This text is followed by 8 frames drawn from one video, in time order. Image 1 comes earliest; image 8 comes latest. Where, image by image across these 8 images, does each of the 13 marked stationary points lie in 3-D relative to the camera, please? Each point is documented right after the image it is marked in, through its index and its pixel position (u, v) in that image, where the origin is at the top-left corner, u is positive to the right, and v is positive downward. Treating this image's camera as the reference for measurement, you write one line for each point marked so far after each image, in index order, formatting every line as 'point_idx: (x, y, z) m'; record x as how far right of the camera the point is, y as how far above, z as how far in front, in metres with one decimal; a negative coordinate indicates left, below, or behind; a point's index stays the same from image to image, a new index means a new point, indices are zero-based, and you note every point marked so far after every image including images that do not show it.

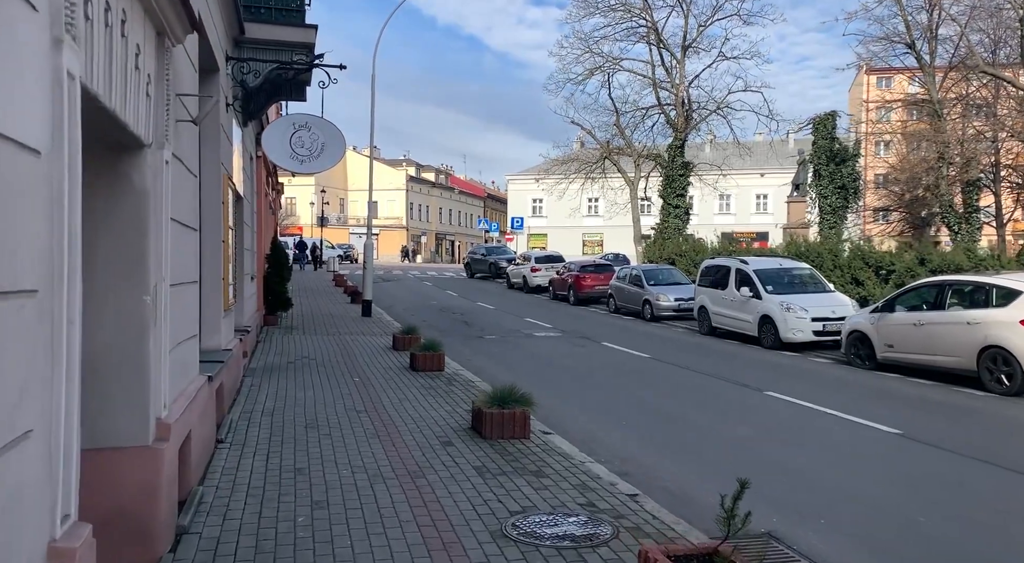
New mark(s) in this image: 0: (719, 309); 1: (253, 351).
0: (+4.8, -0.6, +18.8) m
1: (-4.2, -1.2, +13.5) m
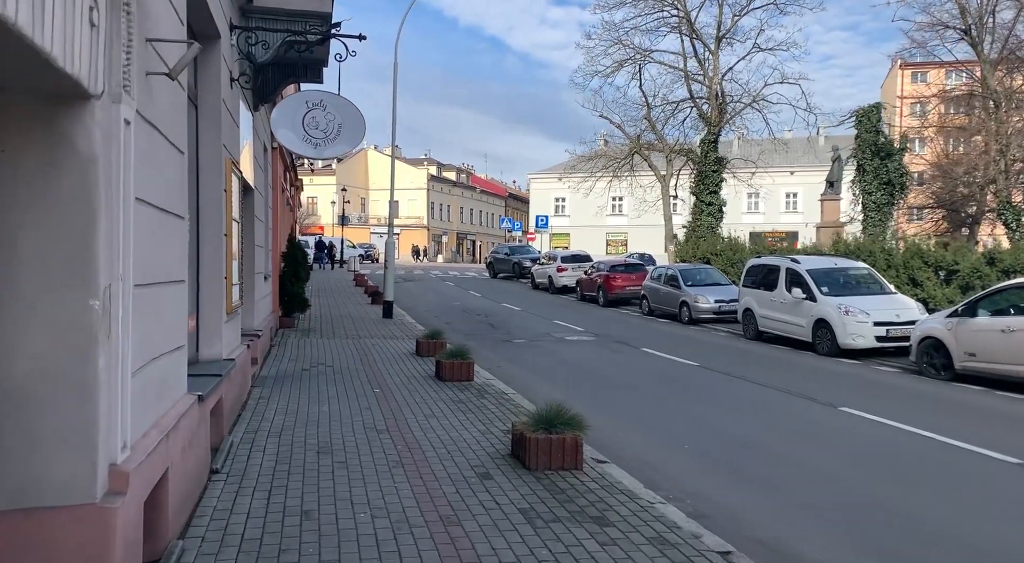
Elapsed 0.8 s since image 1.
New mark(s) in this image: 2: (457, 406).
0: (+5.5, -0.6, +17.4) m
1: (-3.7, -1.2, +12.3) m
2: (-0.6, -1.4, +9.3) m
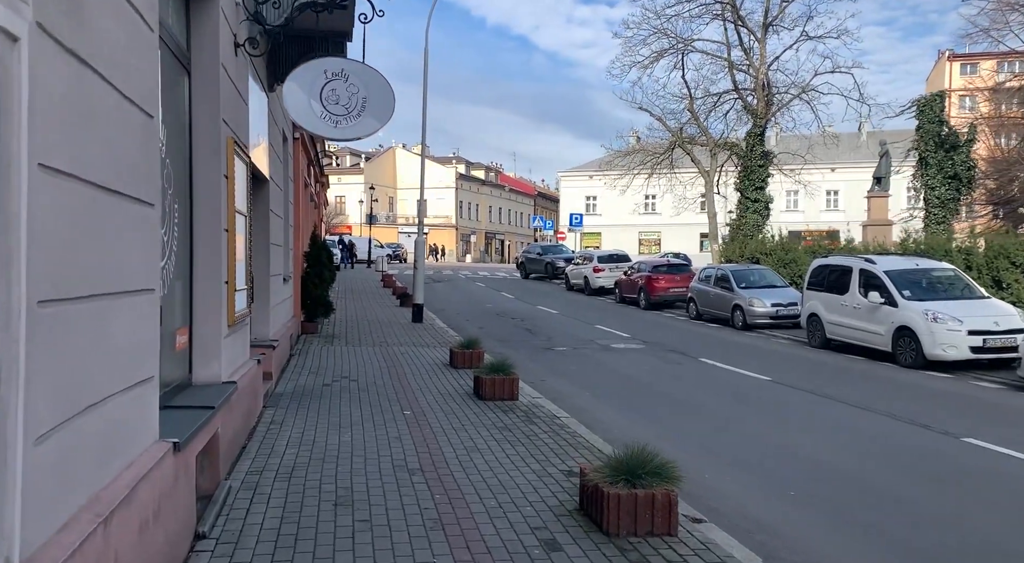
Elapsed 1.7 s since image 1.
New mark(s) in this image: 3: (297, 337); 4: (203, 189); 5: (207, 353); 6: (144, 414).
0: (+6.3, -0.7, +15.7) m
1: (-3.1, -1.2, +10.9) m
2: (-0.1, -1.4, +7.8) m
3: (-3.9, -1.0, +14.7) m
4: (-2.4, +0.7, +6.3) m
5: (-2.3, -0.5, +6.3) m
6: (-1.8, -0.6, +4.0) m
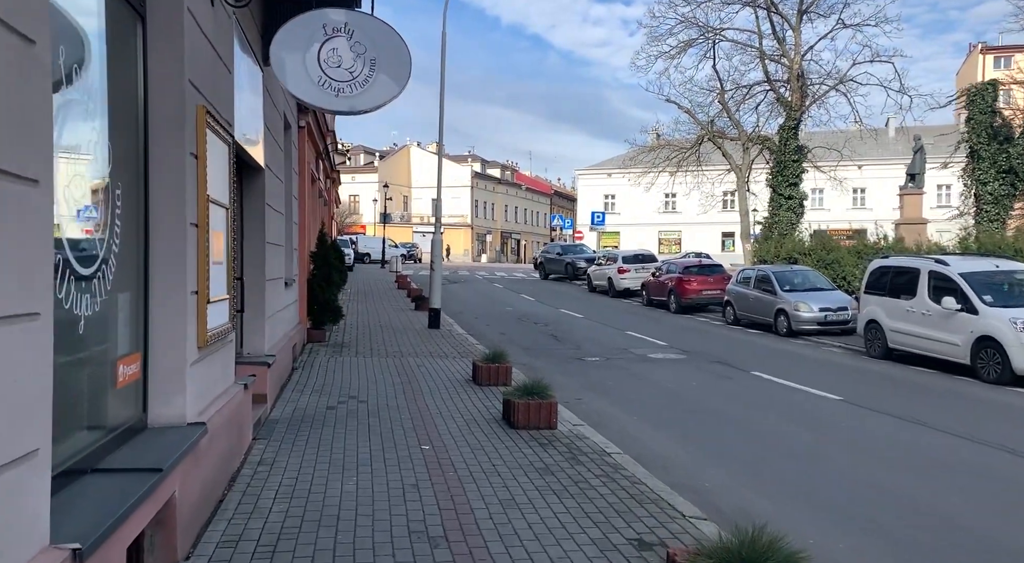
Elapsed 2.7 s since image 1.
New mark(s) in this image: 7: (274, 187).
0: (+6.7, -0.8, +14.1) m
1: (-2.7, -1.3, +9.4) m
2: (+0.3, -1.5, +6.3) m
3: (-3.4, -1.1, +13.3) m
4: (-2.1, +0.7, +4.9) m
5: (-2.0, -0.6, +4.8) m
6: (-1.5, -0.7, +2.5) m
7: (-2.9, +1.2, +10.0) m
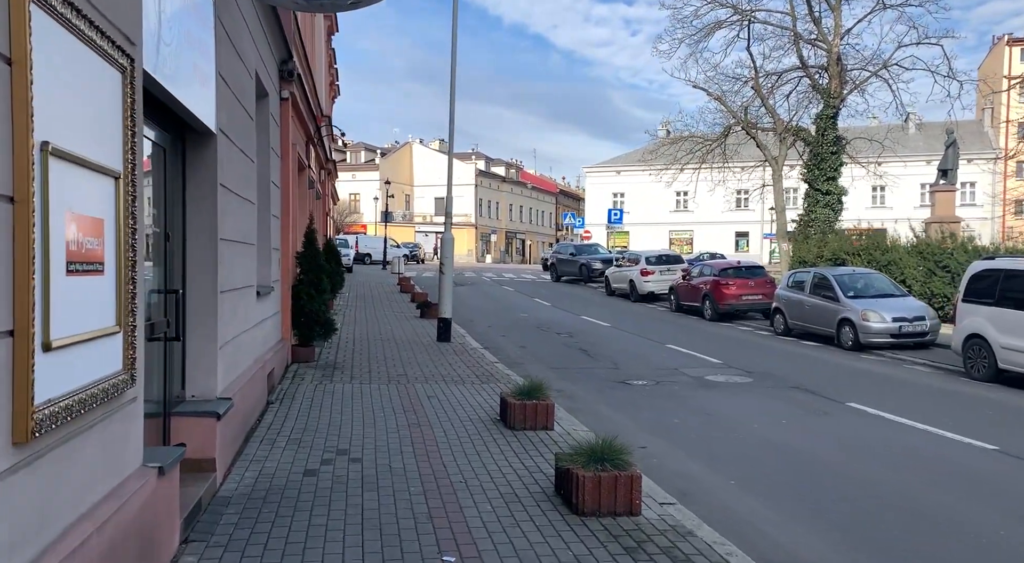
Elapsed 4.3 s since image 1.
0: (+7.2, -0.9, +11.5) m
1: (-2.3, -1.4, +6.9) m
2: (+0.7, -1.6, +3.7) m
3: (-3.0, -1.2, +10.7) m
4: (-1.7, +0.6, +2.3) m
5: (-1.6, -0.7, +2.3) m
6: (-1.1, -0.8, 0.0) m
7: (-2.5, +1.1, +7.4) m
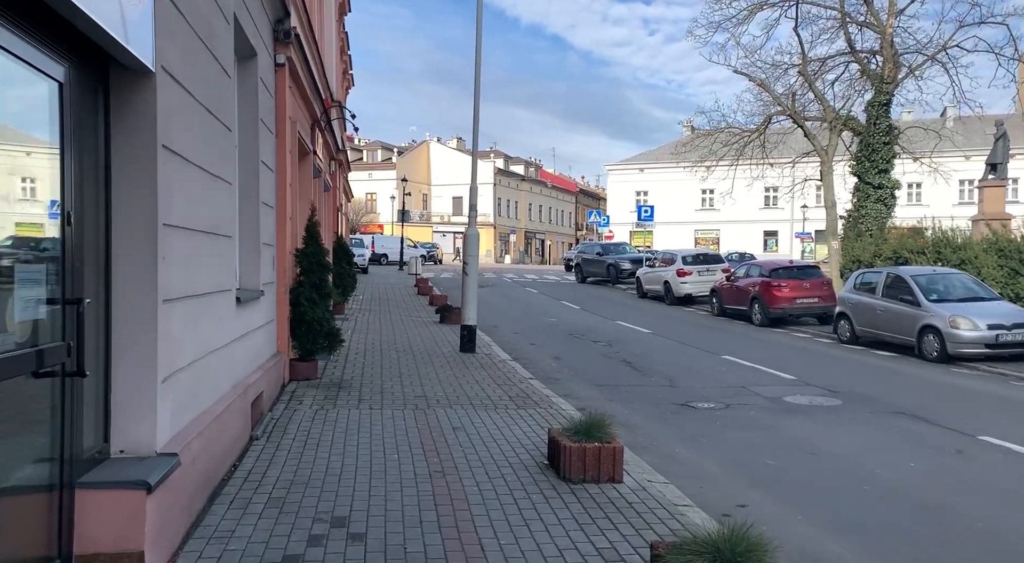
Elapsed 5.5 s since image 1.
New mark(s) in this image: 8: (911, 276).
0: (+7.6, -0.9, +9.4) m
1: (-1.9, -1.4, +4.9) m
2: (+1.0, -1.6, +1.7) m
3: (-2.5, -1.2, +8.8) m
4: (-1.4, +0.6, +0.3) m
5: (-1.3, -0.7, +0.3) m
6: (-0.9, -0.8, -2.0) m
7: (-2.1, +1.0, +5.5) m
8: (+7.4, +0.1, +15.1) m
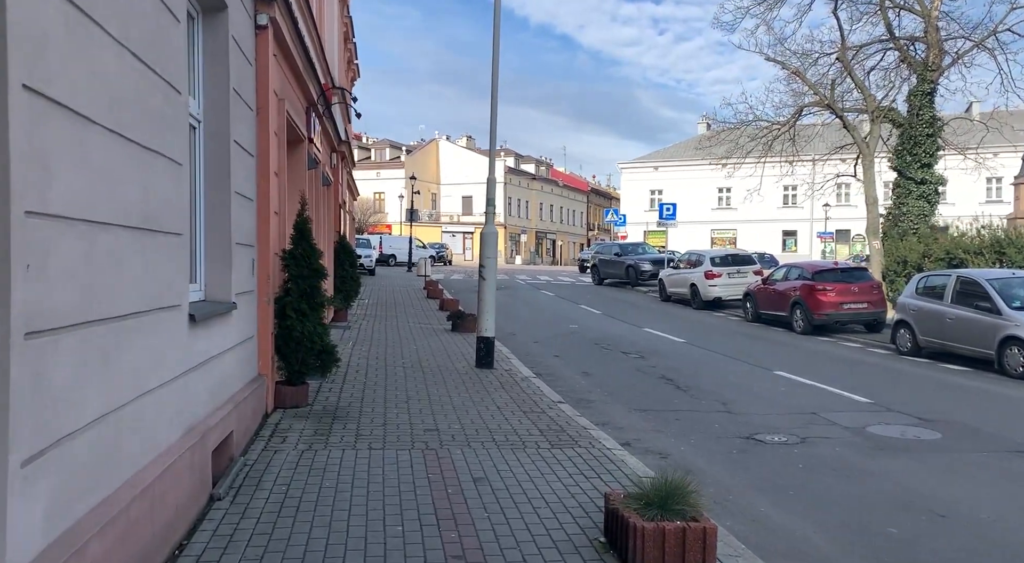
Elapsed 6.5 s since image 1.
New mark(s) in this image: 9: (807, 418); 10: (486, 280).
0: (+7.9, -0.9, +7.6) m
1: (-1.6, -1.5, +3.2) m
2: (+1.2, -1.7, 0.0) m
3: (-2.2, -1.3, +7.1) m
4: (-1.2, +0.5, -1.4) m
5: (-1.1, -0.8, -1.4) m
6: (-0.7, -0.9, -3.7) m
7: (-1.8, +1.0, +3.8) m
8: (+7.7, 0.0, +13.3) m
9: (+3.3, -1.5, +9.2) m
10: (-0.4, 0.0, +11.7) m
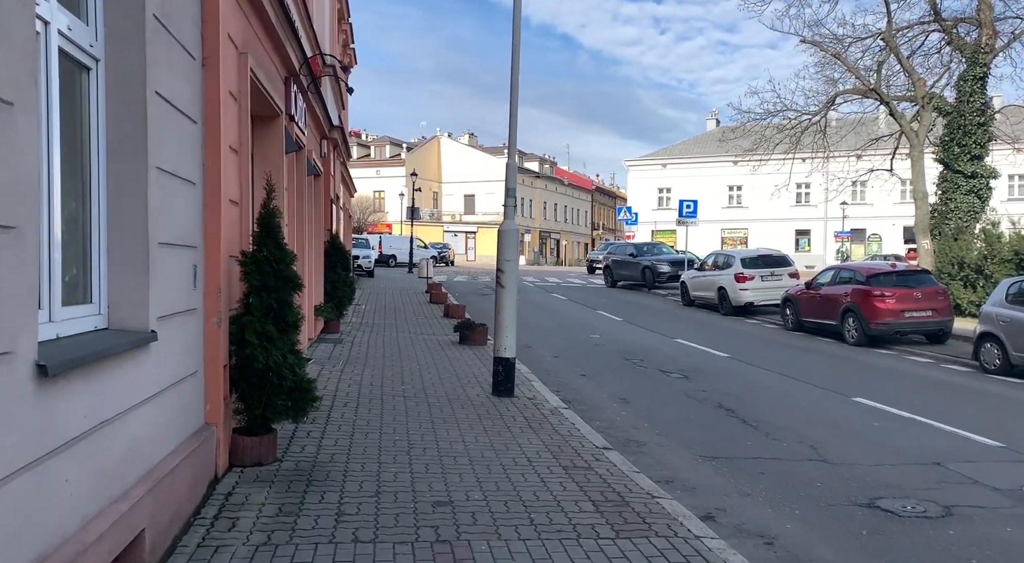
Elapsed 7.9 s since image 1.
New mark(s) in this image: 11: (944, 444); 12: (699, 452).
0: (+8.2, -1.0, +5.4) m
1: (-1.3, -1.6, +1.1) m
2: (+1.5, -1.8, -2.2) m
3: (-1.9, -1.4, +4.9) m
4: (-0.9, +0.4, -3.5) m
5: (-0.9, -0.9, -3.6) m
6: (-0.4, -1.0, -5.9) m
7: (-1.6, +0.9, +1.6) m
8: (+8.0, -0.1, +11.2) m
9: (+3.6, -1.6, +7.0) m
10: (-0.1, -0.1, +9.6) m
11: (+4.1, -1.5, +7.9) m
12: (+1.8, -1.6, +7.8) m
